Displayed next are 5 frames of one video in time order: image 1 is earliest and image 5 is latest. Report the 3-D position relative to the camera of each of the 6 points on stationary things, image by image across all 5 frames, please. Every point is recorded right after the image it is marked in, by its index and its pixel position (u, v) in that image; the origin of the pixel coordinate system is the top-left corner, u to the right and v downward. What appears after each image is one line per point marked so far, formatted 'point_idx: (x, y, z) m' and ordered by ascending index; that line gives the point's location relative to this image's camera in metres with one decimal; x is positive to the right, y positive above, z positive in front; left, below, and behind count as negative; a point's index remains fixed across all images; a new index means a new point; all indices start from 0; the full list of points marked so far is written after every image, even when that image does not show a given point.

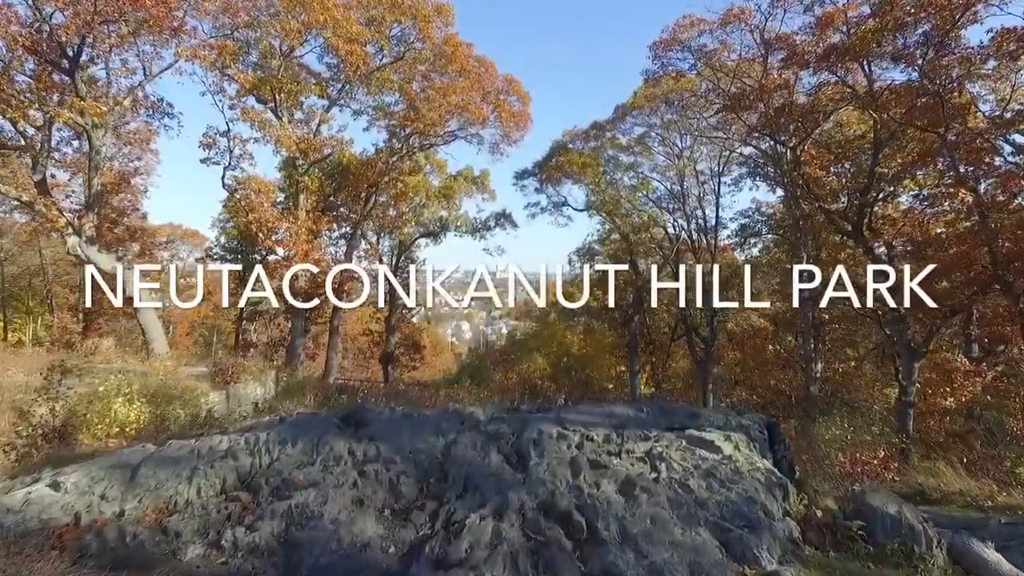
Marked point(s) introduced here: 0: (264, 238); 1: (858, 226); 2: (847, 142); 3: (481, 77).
0: (-6.1, +1.2, +14.1) m
1: (+6.8, +1.2, +11.2) m
2: (+6.7, +2.9, +11.6) m
3: (-0.8, +5.8, +15.9) m
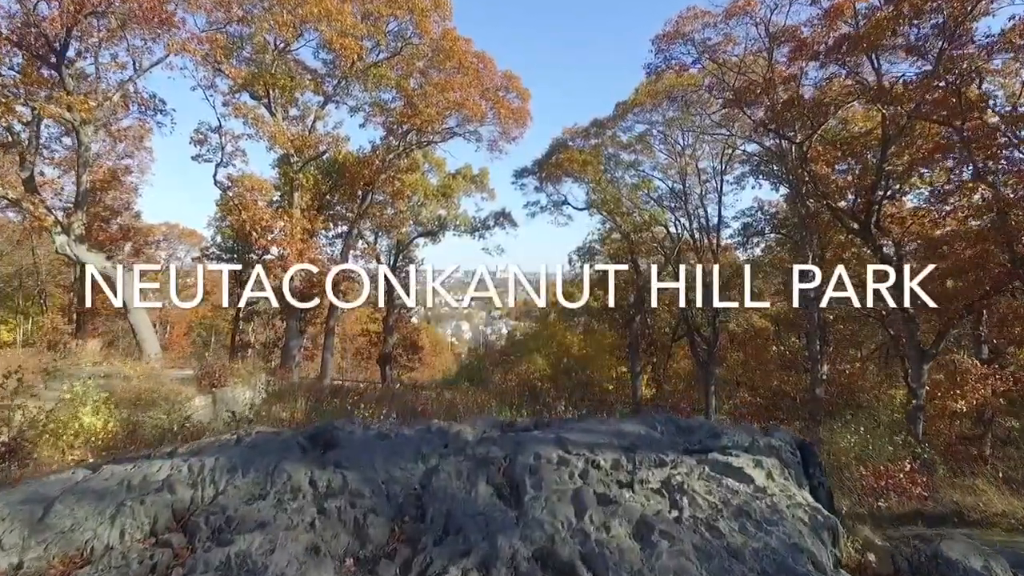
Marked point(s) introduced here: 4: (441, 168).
0: (-6.1, +1.2, +13.8) m
1: (+6.7, +1.2, +11.0) m
2: (+6.6, +2.9, +11.3) m
3: (-0.9, +5.8, +15.6) m
4: (-2.4, +4.1, +19.9) m
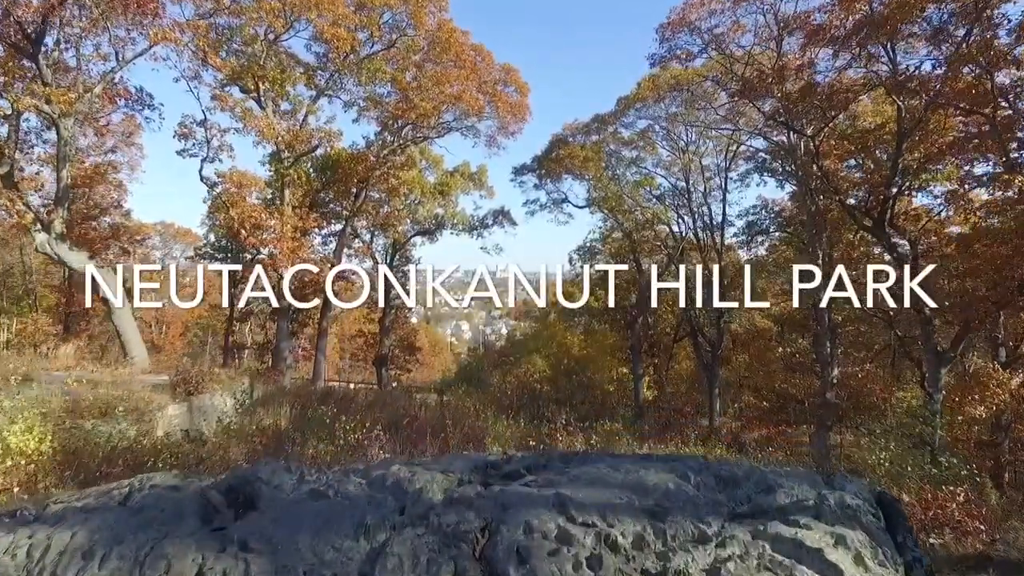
0: (-6.2, +1.2, +13.3) m
1: (+6.7, +1.2, +10.5) m
2: (+6.6, +2.9, +10.8) m
3: (-0.9, +5.8, +15.1) m
4: (-2.5, +4.1, +19.4) m
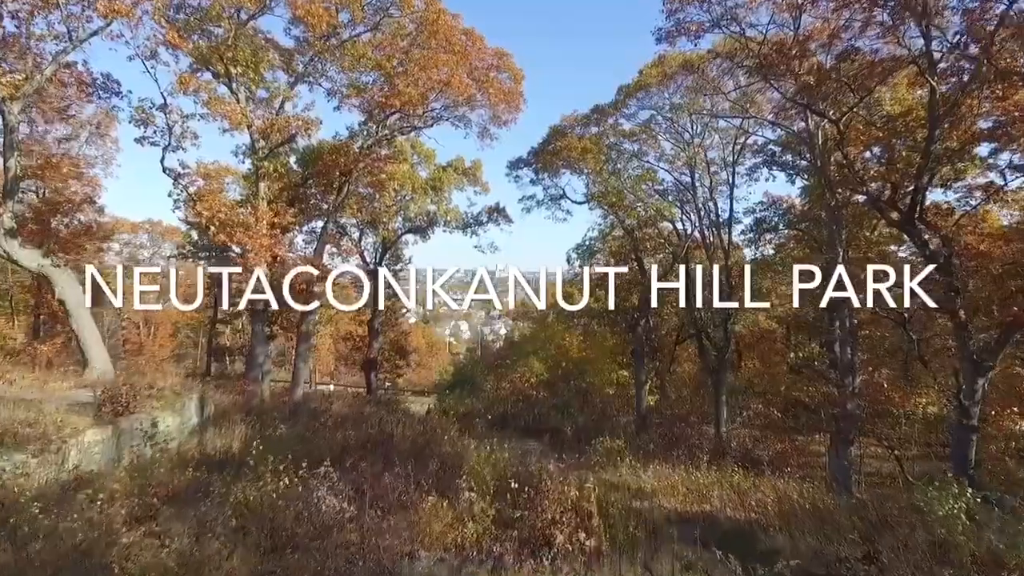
0: (-6.3, +1.2, +12.3) m
1: (+6.5, +1.2, +9.5) m
2: (+6.4, +2.9, +9.8) m
3: (-1.1, +5.8, +14.1) m
4: (-2.6, +4.1, +18.4) m
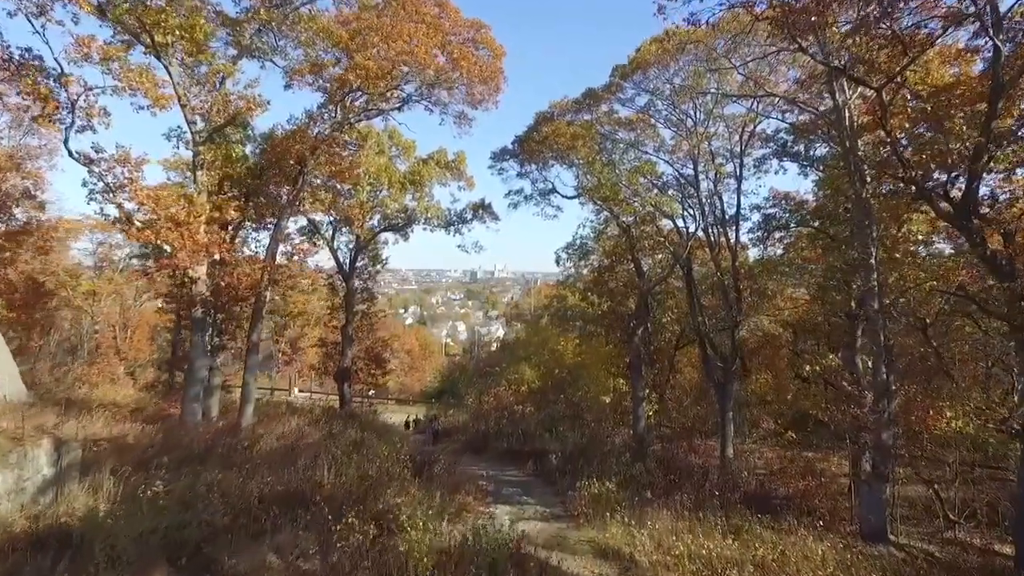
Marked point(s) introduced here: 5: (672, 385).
0: (-6.8, +1.1, +10.6) m
1: (+6.1, +1.1, +7.8) m
2: (+6.0, +2.8, +8.1) m
3: (-1.5, +5.7, +12.4) m
4: (-3.1, +4.0, +16.7) m
5: (+4.9, -2.9, +17.7) m
